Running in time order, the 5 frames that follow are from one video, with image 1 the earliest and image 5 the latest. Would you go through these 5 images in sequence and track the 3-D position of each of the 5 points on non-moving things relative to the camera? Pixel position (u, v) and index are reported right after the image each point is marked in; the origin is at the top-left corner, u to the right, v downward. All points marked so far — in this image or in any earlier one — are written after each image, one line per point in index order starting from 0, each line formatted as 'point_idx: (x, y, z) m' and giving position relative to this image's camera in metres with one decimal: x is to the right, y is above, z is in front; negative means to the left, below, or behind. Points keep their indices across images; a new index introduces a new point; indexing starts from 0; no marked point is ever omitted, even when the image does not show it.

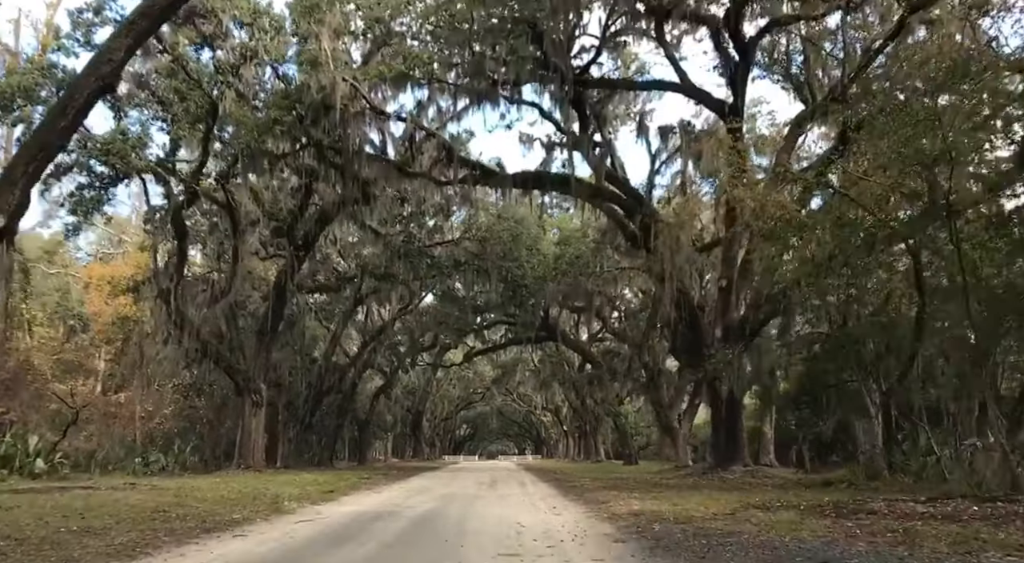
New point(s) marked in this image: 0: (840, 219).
0: (+4.9, +0.9, +11.2) m
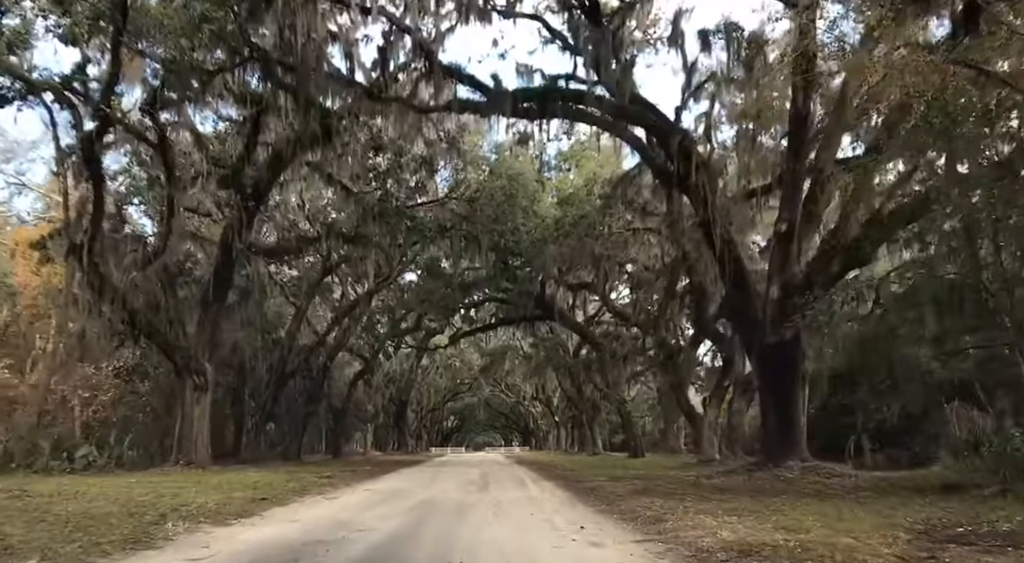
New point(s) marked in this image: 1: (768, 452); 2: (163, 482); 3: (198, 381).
0: (+4.9, +1.8, +7.7) m
1: (+4.5, -3.0, +13.4) m
2: (-5.9, -3.4, +12.9) m
3: (-7.6, -2.4, +18.5) m
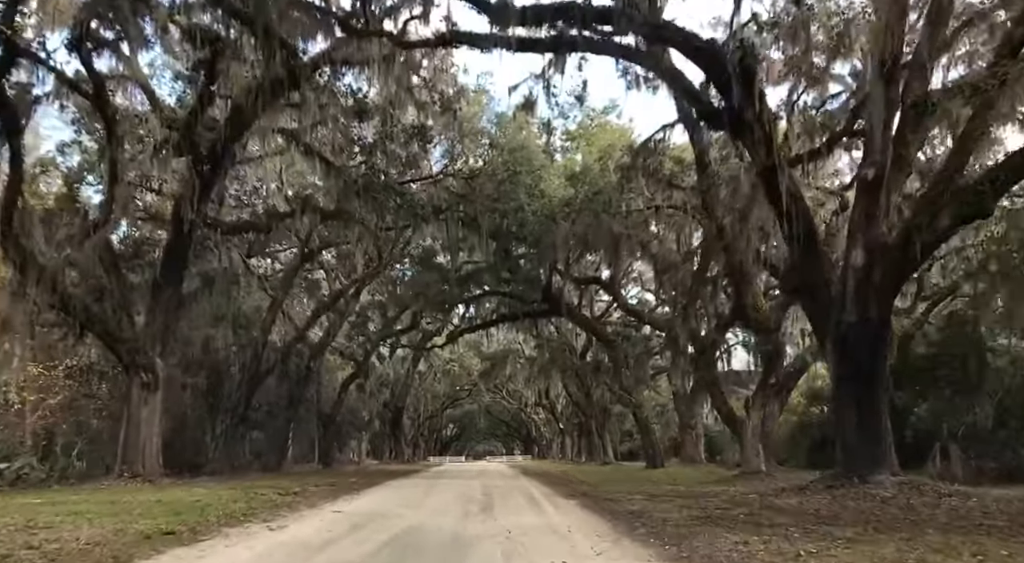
0: (+5.0, +2.4, +4.9) m
1: (+4.6, -2.5, +10.5) m
2: (-5.8, -2.9, +10.1) m
3: (-7.5, -2.0, +15.6) m
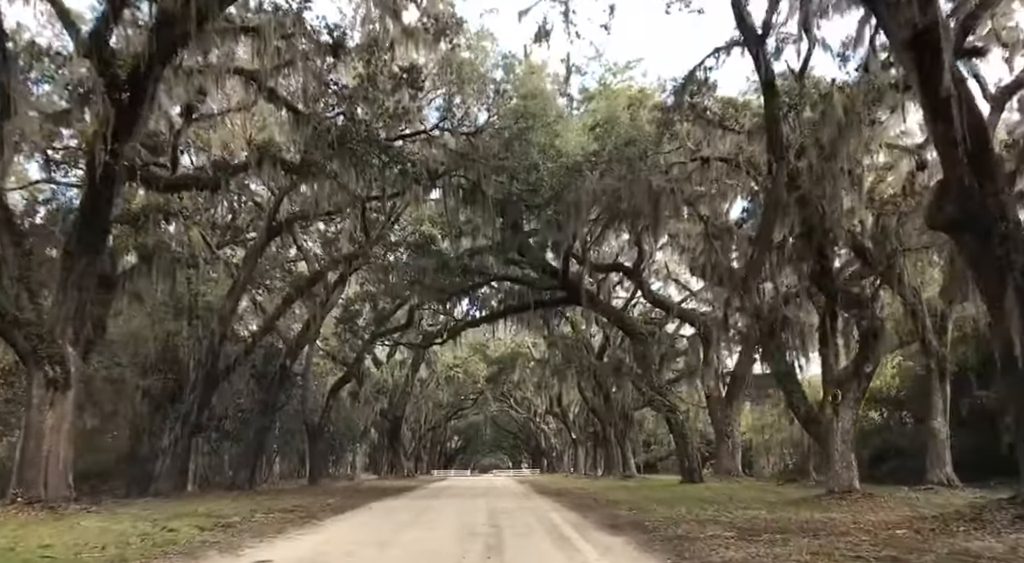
0: (+5.2, +3.2, +1.4) m
1: (+4.8, -1.8, +6.9) m
2: (-5.6, -2.3, +6.5) m
3: (-7.3, -1.5, +12.1) m
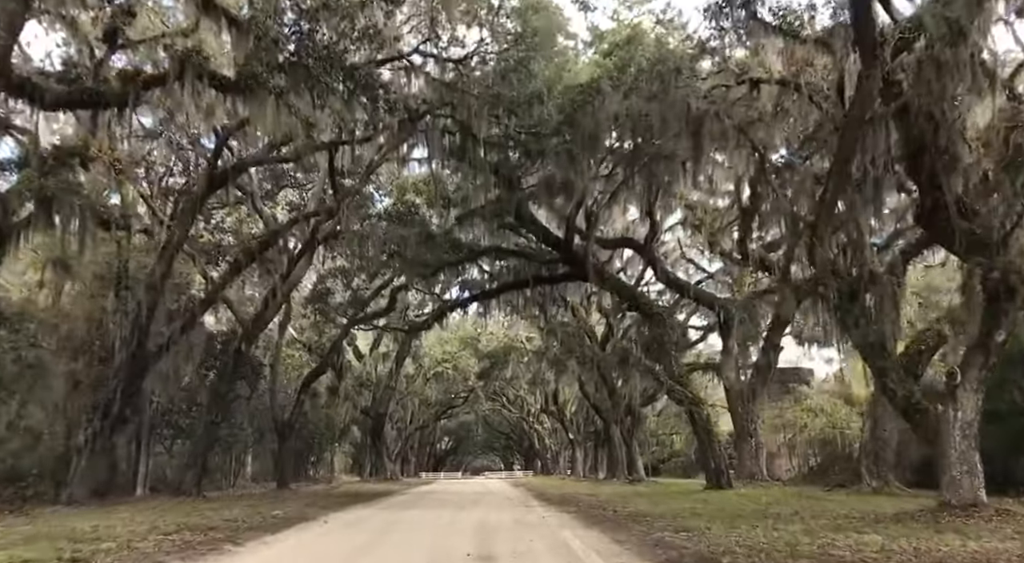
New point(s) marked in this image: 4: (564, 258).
0: (+5.3, +3.9, -1.7) m
1: (+4.9, -1.1, +3.8) m
2: (-5.6, -1.5, +3.3) m
3: (-7.3, -0.7, +8.9) m
4: (+1.4, +0.4, +19.3) m
